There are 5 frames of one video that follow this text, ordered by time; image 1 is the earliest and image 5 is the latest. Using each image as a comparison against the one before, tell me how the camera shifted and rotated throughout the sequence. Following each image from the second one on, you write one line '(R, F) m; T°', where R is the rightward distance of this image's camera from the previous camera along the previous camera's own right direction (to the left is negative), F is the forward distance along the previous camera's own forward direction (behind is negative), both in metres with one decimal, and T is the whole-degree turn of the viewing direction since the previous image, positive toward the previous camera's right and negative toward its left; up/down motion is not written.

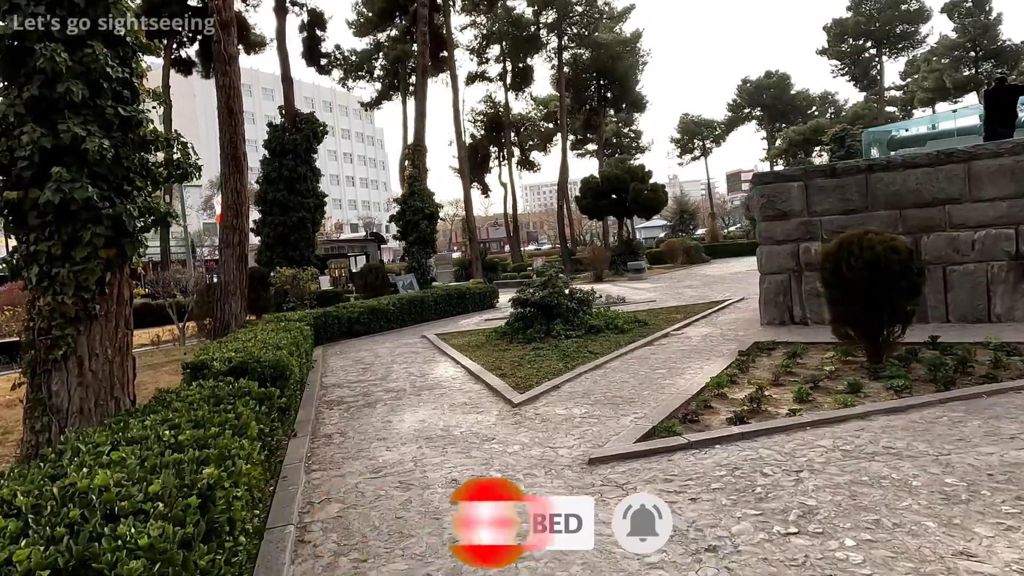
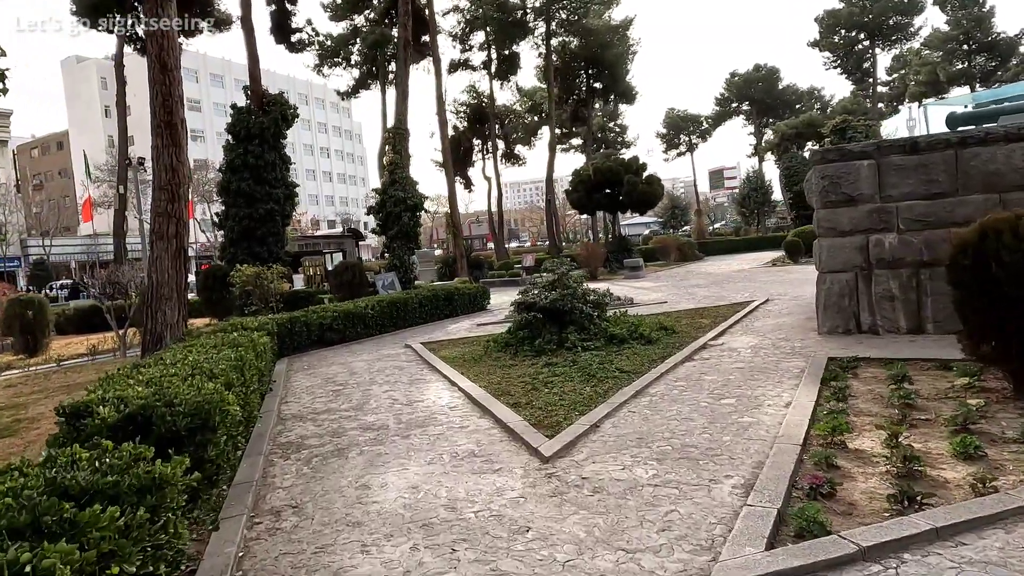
(-0.3, +1.7) m; +2°
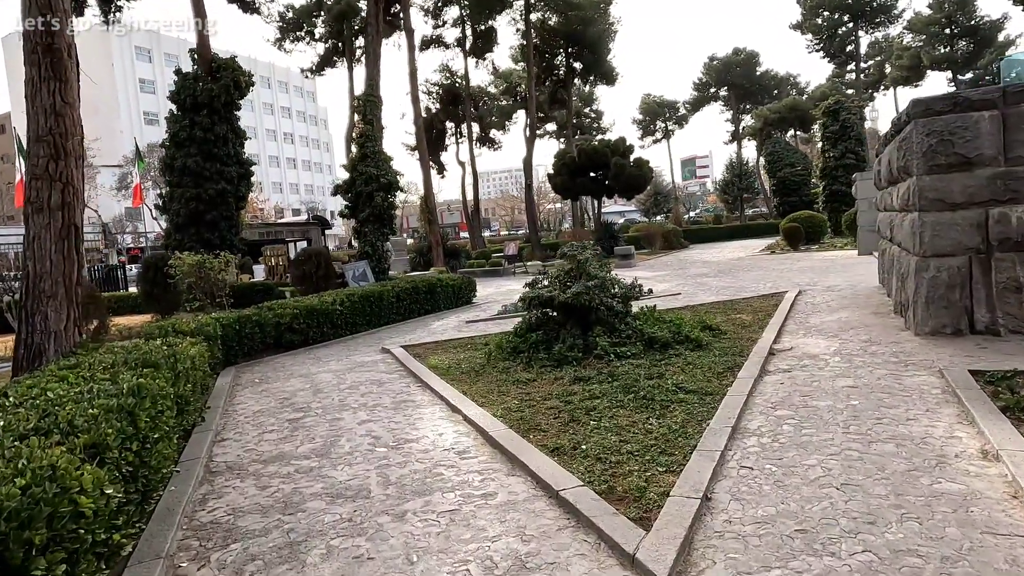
(-0.4, +1.9) m; +3°
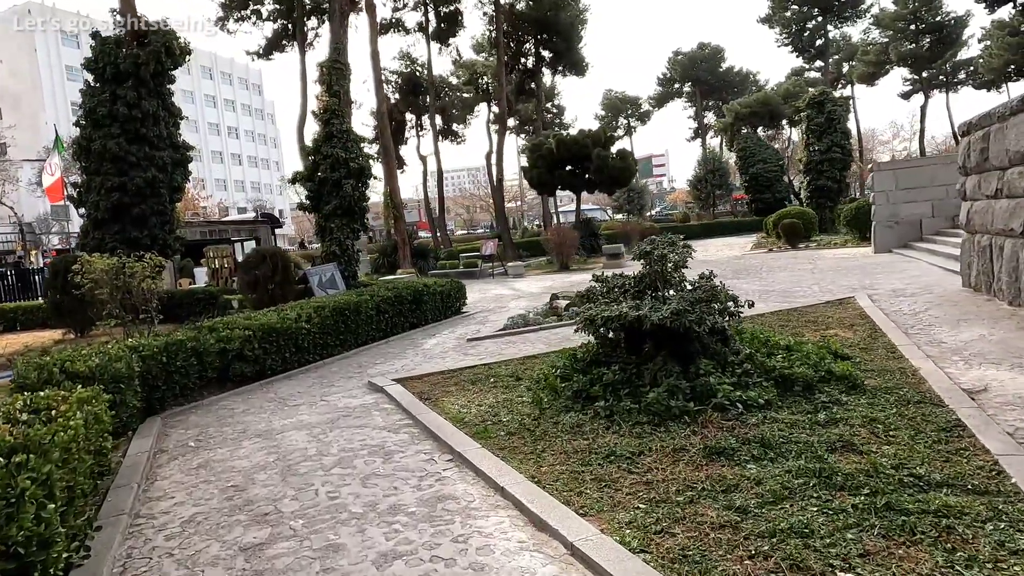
(-0.8, +2.2) m; +4°
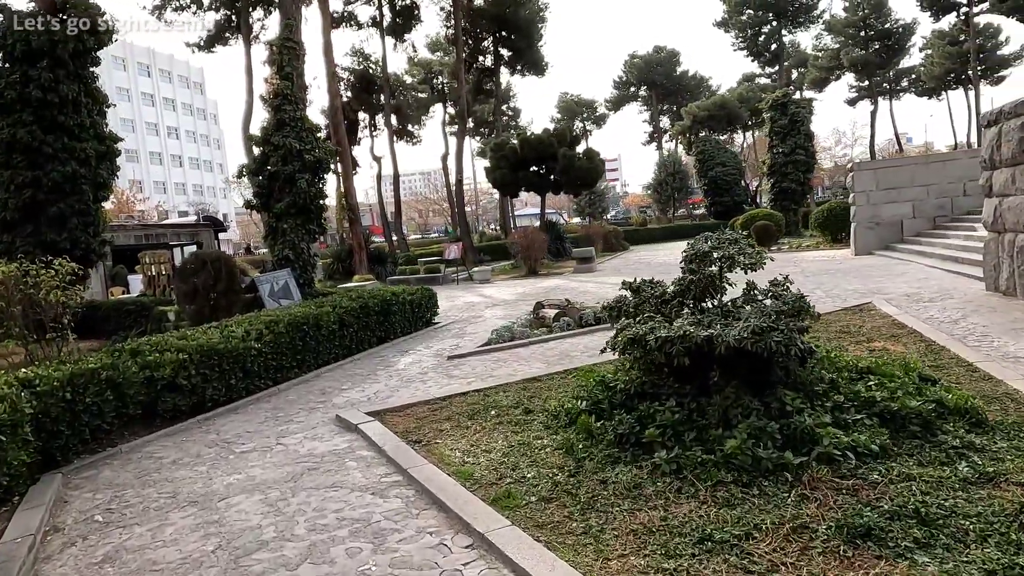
(-0.4, +1.2) m; +4°
